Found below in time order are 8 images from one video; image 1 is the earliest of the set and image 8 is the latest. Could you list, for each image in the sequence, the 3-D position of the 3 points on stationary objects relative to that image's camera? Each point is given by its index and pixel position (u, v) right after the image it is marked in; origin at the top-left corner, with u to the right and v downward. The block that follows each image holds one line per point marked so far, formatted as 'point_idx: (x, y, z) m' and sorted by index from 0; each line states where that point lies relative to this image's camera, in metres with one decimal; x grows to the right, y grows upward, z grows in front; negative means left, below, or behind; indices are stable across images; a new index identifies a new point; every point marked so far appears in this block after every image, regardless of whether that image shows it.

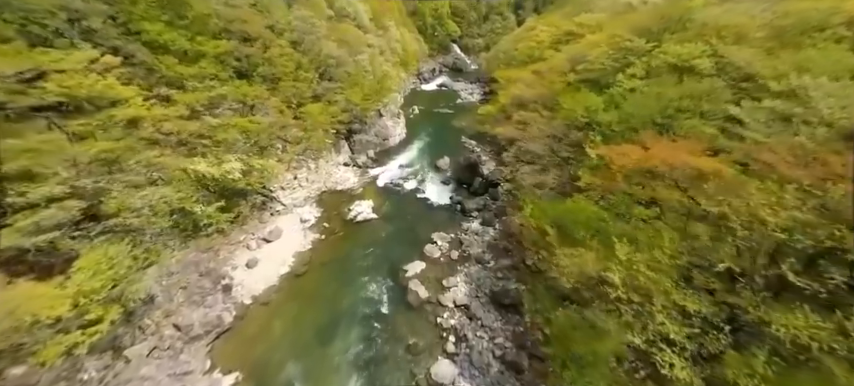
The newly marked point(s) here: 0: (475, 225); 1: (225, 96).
0: (+3.2, -2.1, +19.2) m
1: (-12.9, +6.1, +18.6) m
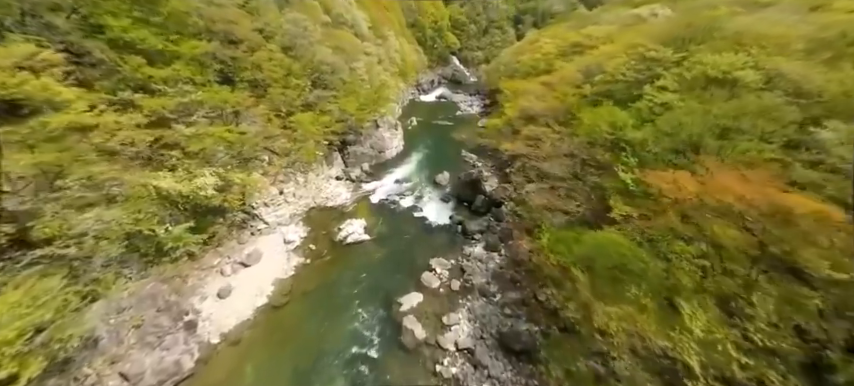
0: (+3.1, -3.3, +17.3) m
1: (-12.9, +5.2, +16.8) m
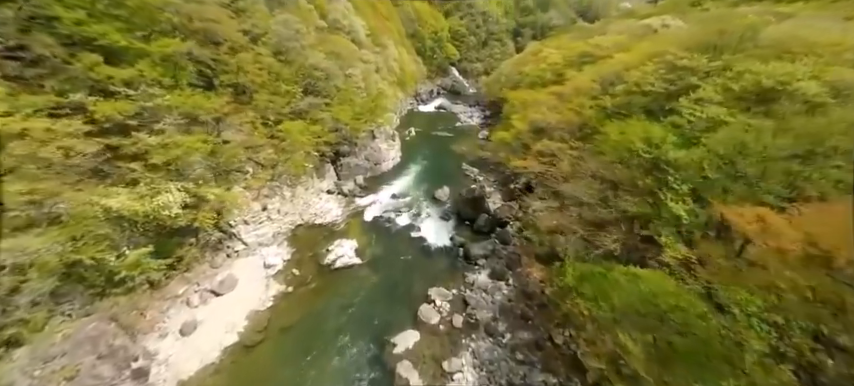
0: (+3.0, -4.4, +15.4) m
1: (-12.9, +4.3, +15.0) m
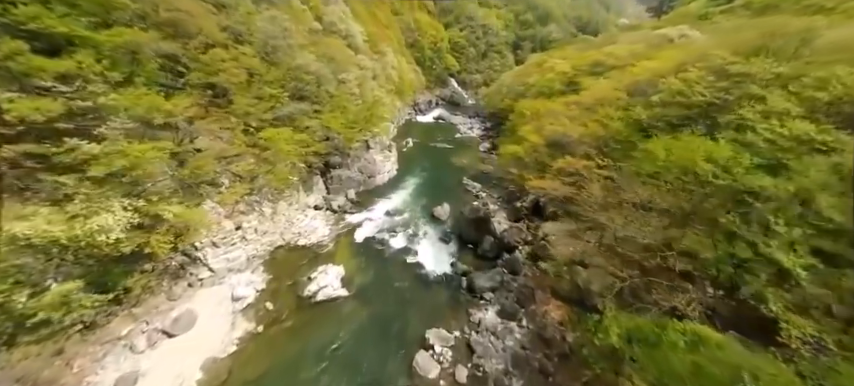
0: (+2.9, -5.5, +13.1) m
1: (-12.8, +3.6, +12.8) m
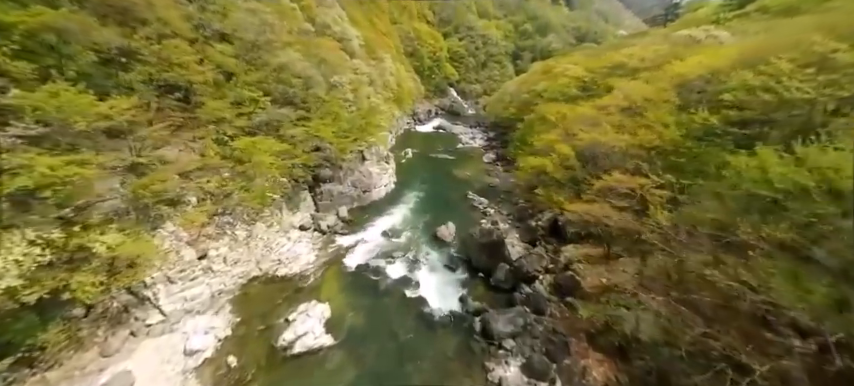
0: (+3.1, -6.3, +10.3) m
1: (-12.6, +2.7, +10.2) m
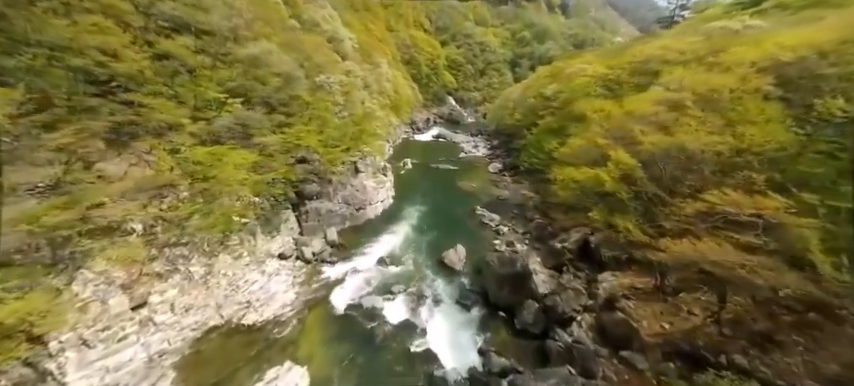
0: (+3.5, -6.9, +7.2) m
1: (-12.3, +1.8, +7.3) m
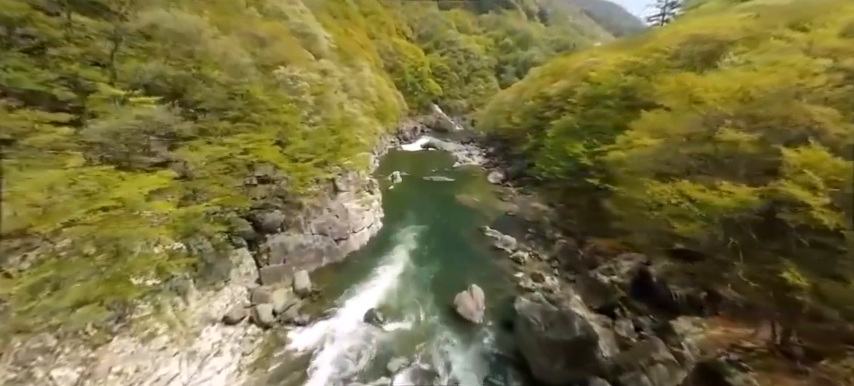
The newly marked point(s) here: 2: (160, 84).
0: (+4.3, -7.5, +3.1) m
1: (-11.9, +0.6, +2.8) m
2: (-9.9, +4.0, +11.1) m
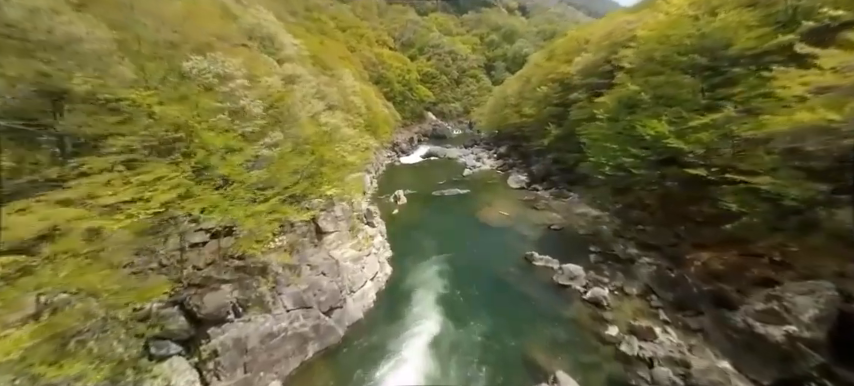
0: (+6.0, -7.5, -1.8) m
1: (-11.2, -1.6, -1.8) m
2: (-9.6, +1.7, +6.6) m
